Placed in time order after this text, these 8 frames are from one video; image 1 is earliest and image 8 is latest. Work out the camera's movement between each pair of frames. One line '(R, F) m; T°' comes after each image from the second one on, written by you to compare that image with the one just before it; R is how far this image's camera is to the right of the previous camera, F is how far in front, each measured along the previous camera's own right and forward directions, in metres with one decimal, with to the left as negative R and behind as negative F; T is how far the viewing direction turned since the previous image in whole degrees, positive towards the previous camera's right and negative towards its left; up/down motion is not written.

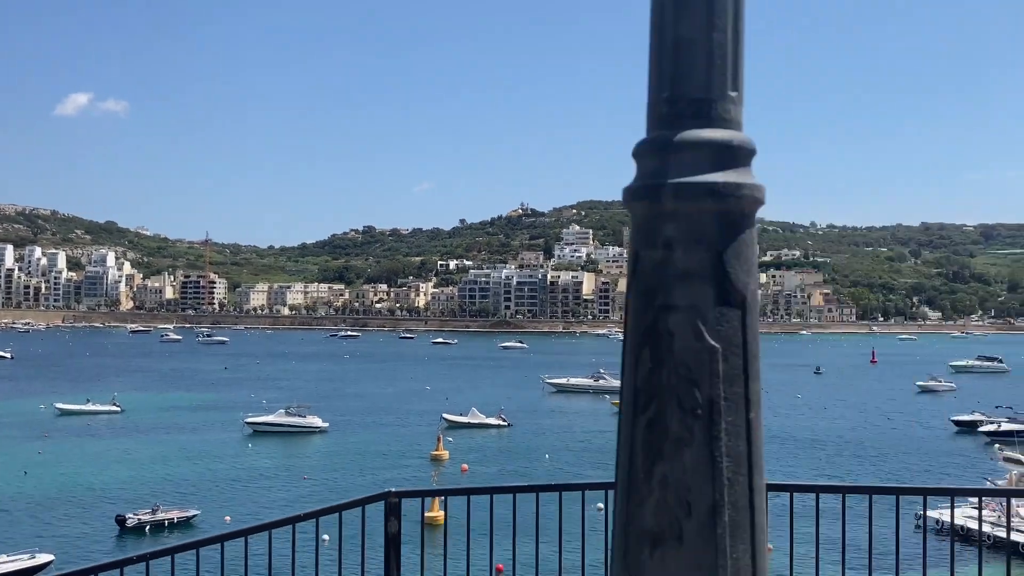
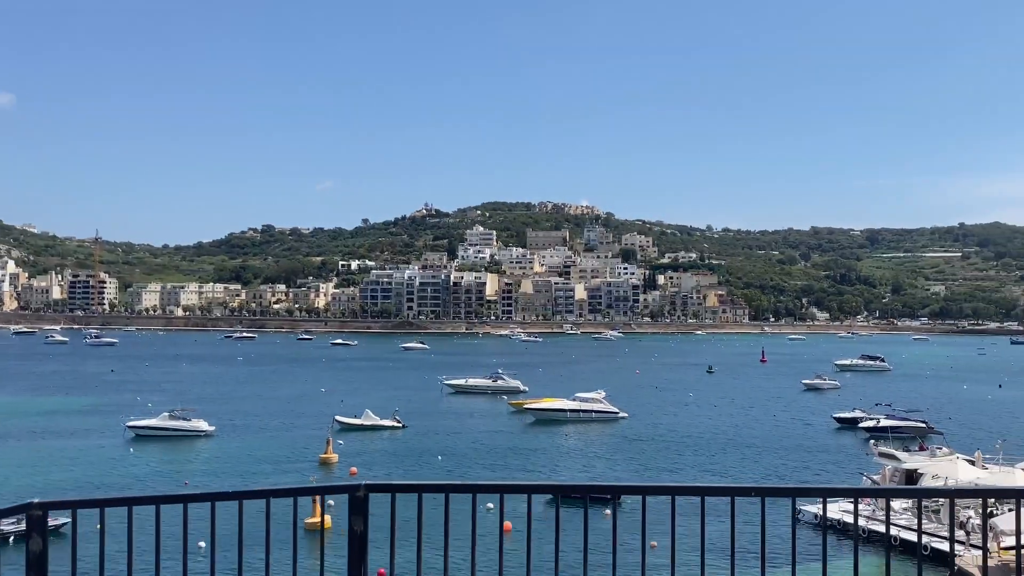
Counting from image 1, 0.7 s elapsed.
(+0.6, +0.3) m; +6°
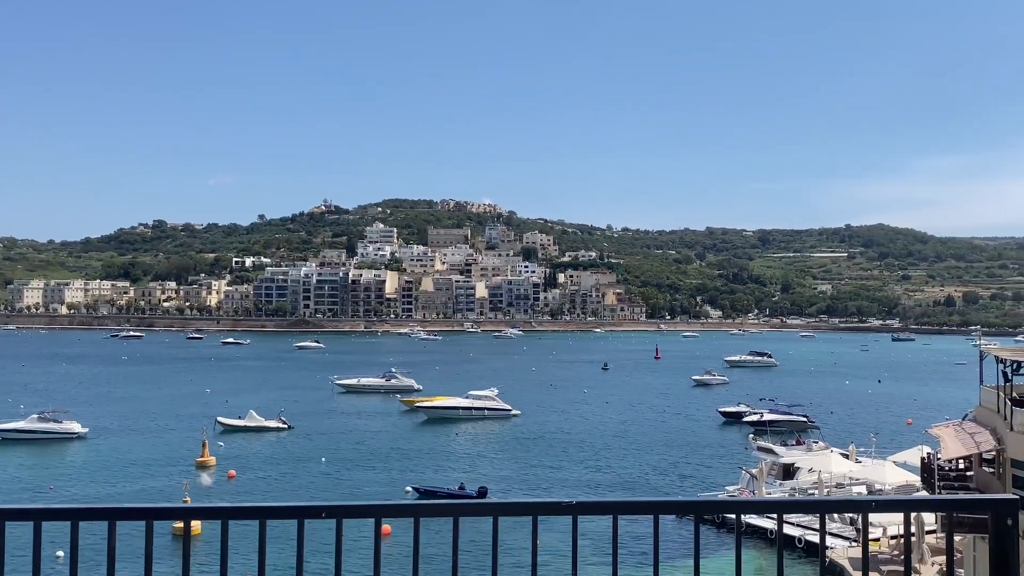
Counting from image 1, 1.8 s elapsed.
(+0.8, +0.7) m; +6°
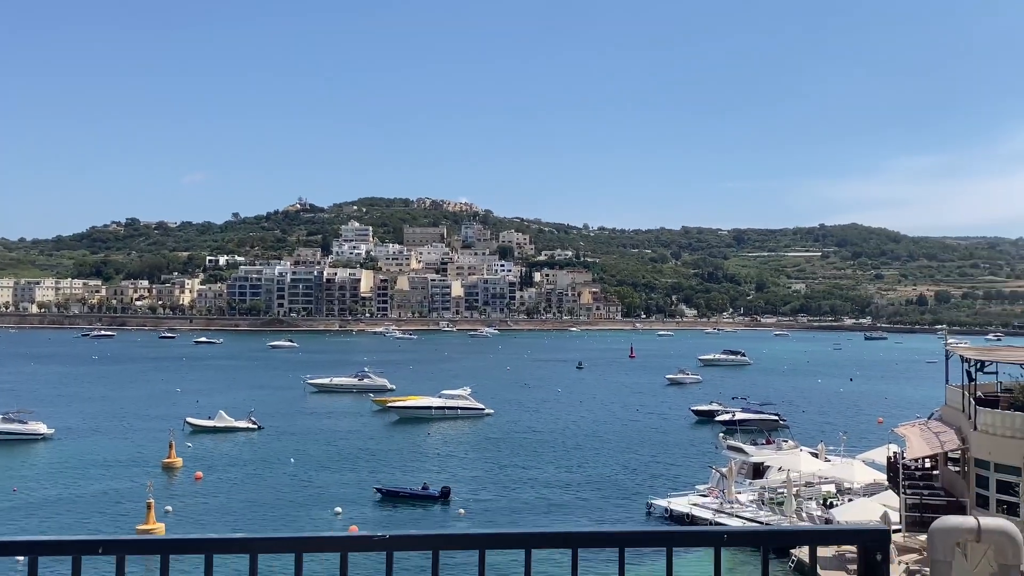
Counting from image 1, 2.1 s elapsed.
(+0.3, +0.2) m; +1°
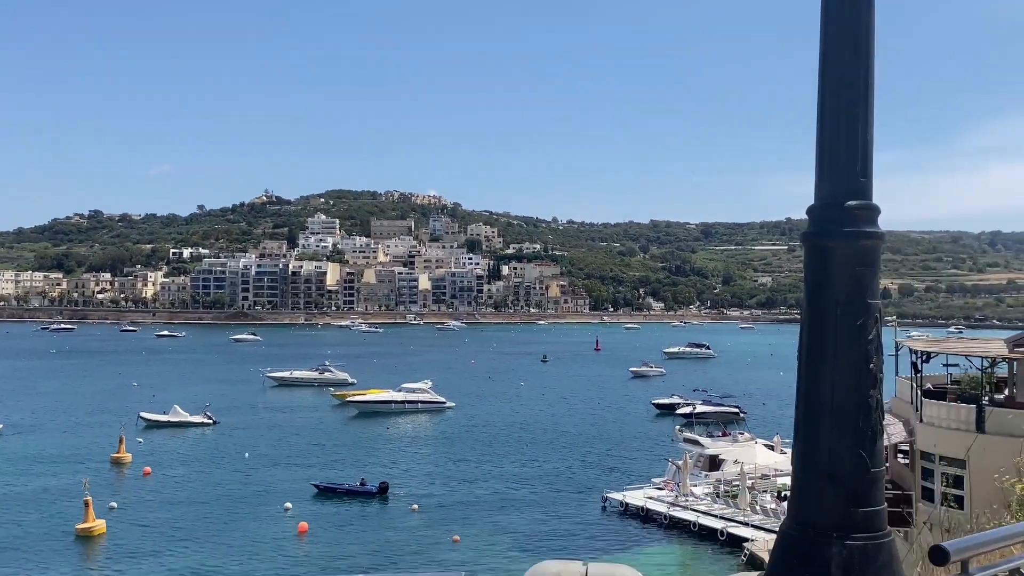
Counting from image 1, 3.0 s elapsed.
(+0.6, +0.5) m; +2°
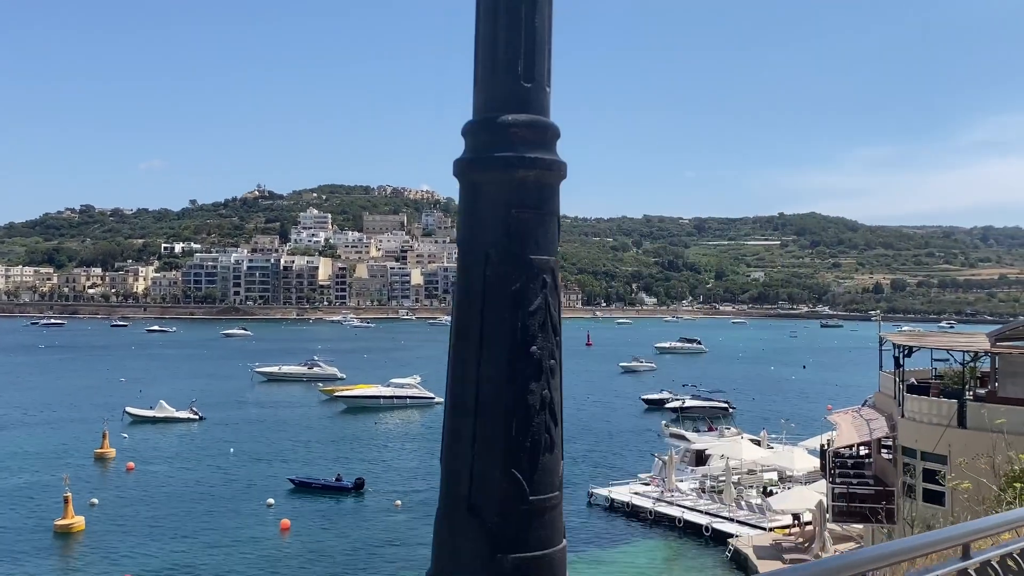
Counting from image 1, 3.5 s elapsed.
(+0.3, +0.3) m; 0°
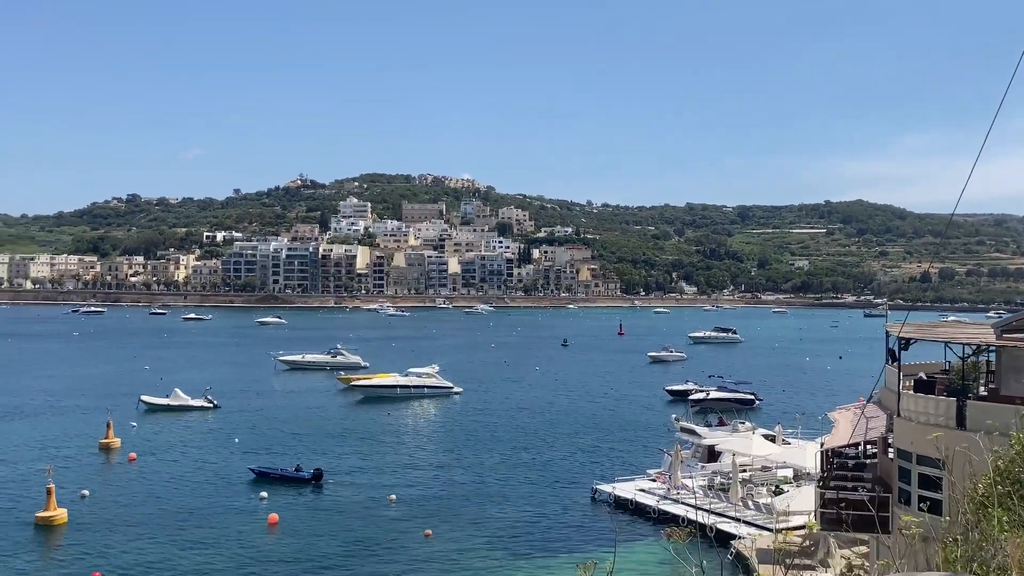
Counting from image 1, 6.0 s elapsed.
(+1.5, +1.4) m; -3°
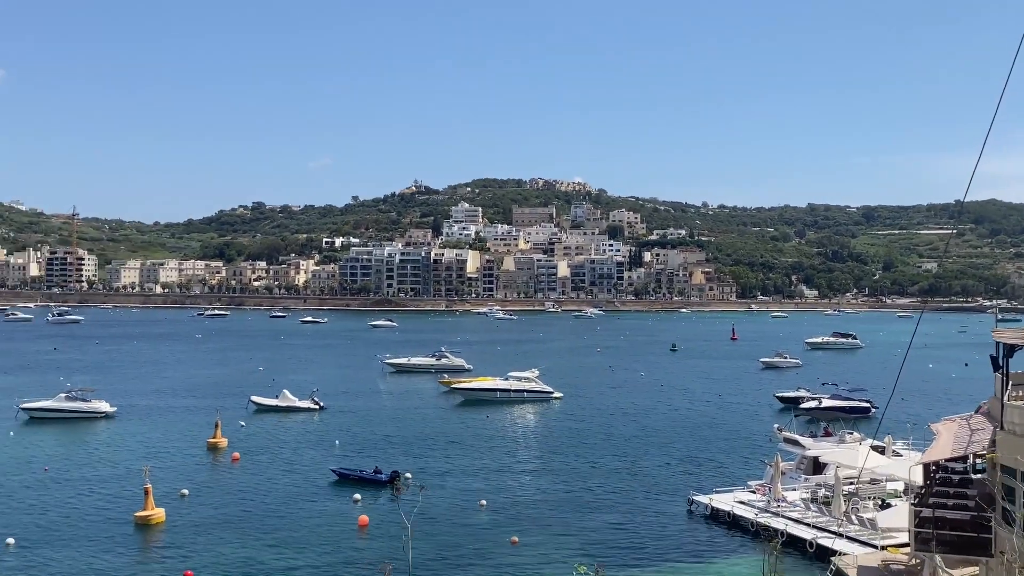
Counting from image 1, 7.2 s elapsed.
(+0.8, +0.6) m; -7°
